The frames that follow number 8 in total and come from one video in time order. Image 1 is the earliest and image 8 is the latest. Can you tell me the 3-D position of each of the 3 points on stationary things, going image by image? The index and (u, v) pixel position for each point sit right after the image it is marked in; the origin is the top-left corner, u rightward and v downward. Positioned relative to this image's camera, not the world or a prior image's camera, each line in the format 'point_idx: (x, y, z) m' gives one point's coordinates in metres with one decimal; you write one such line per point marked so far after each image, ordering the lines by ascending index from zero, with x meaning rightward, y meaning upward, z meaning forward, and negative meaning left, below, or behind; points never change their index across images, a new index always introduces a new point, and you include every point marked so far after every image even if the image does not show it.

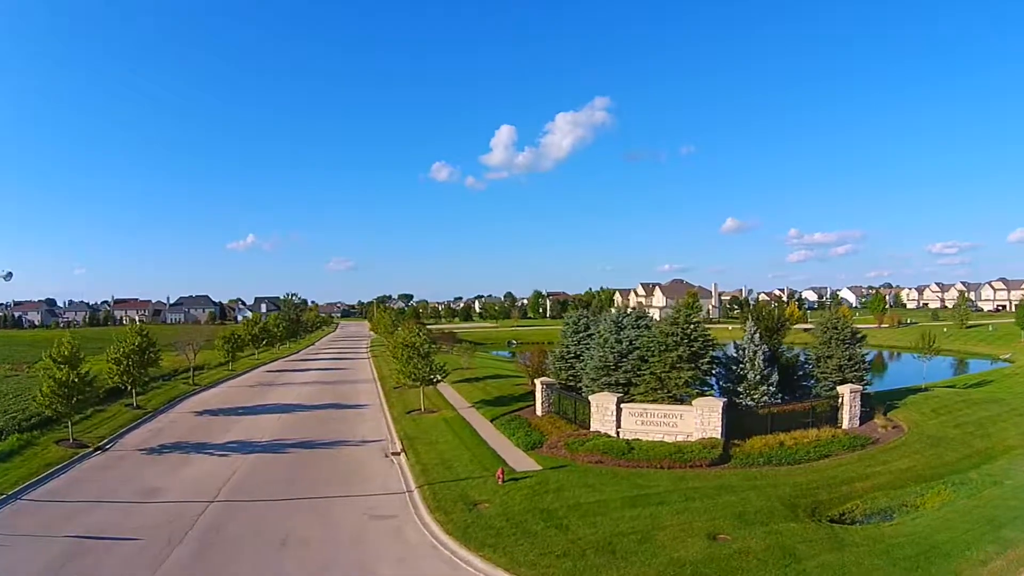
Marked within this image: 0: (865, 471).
0: (+10.3, -5.3, +17.6) m
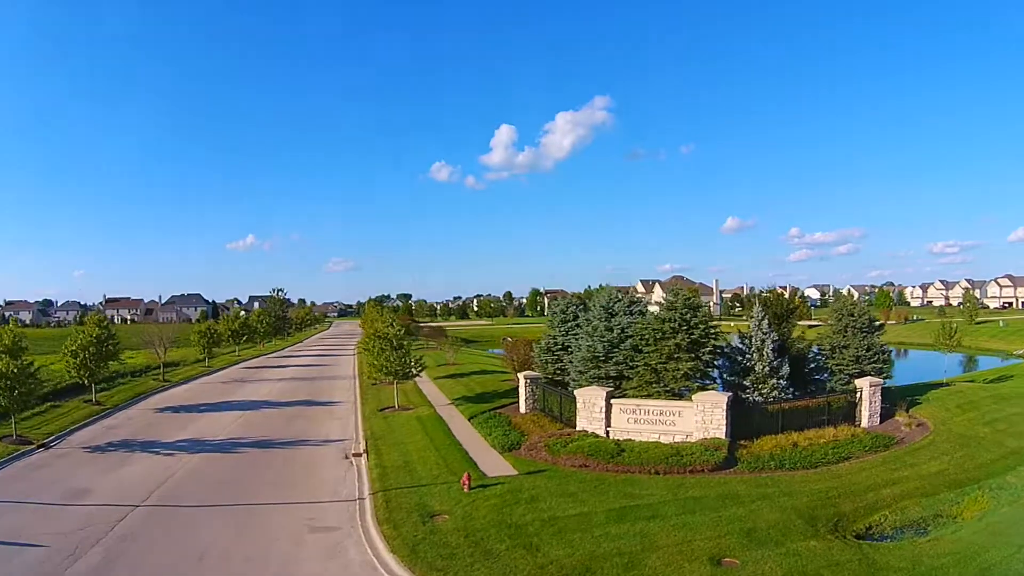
0: (+9.6, -4.7, +15.3) m
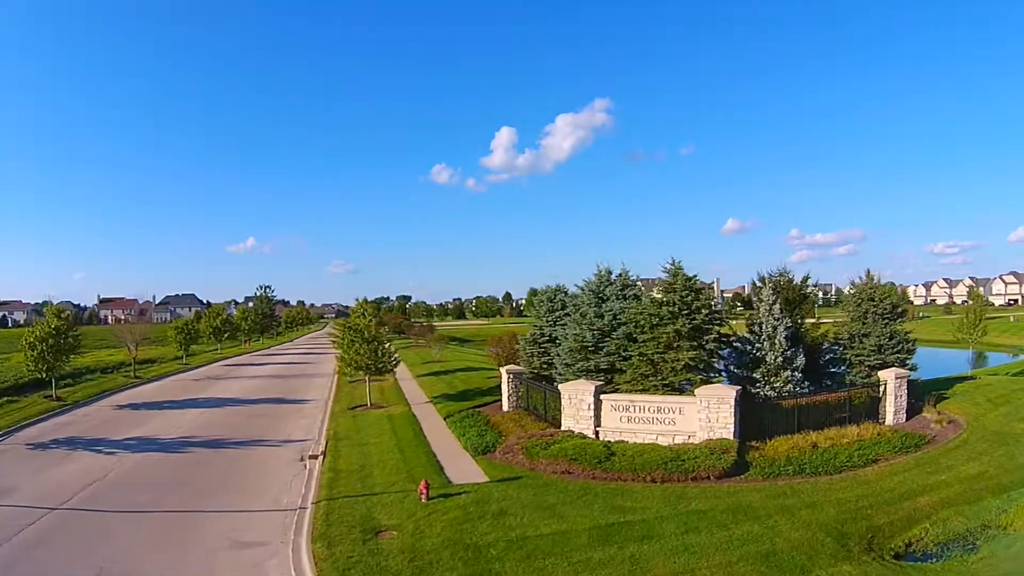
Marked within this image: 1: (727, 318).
0: (+9.0, -4.2, +13.2) m
1: (+5.6, -0.8, +15.9) m
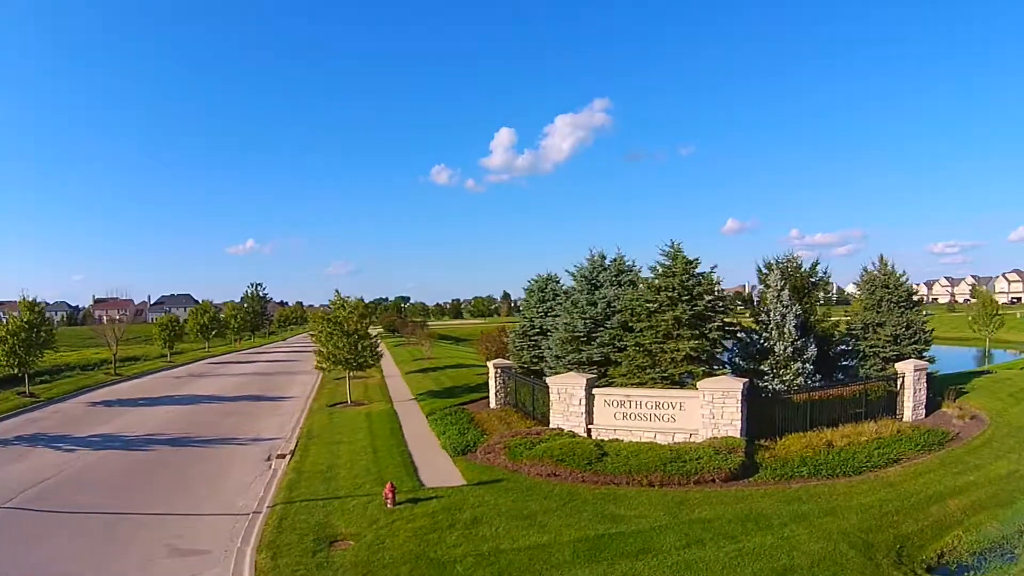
0: (+8.7, -3.8, +11.8) m
1: (+5.3, -0.4, +14.6) m
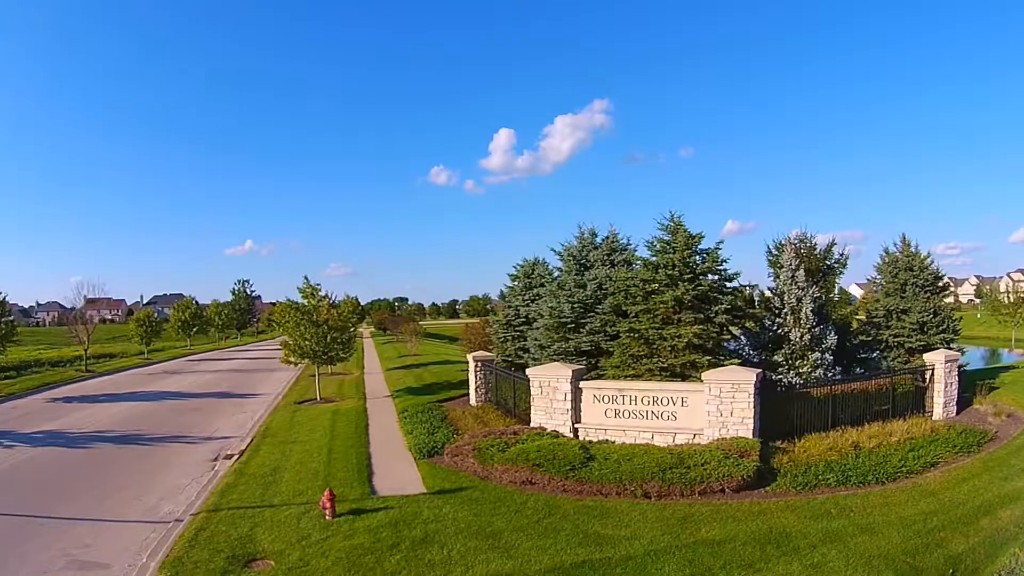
0: (+8.2, -3.4, +10.1) m
1: (+4.8, 0.0, +12.8) m
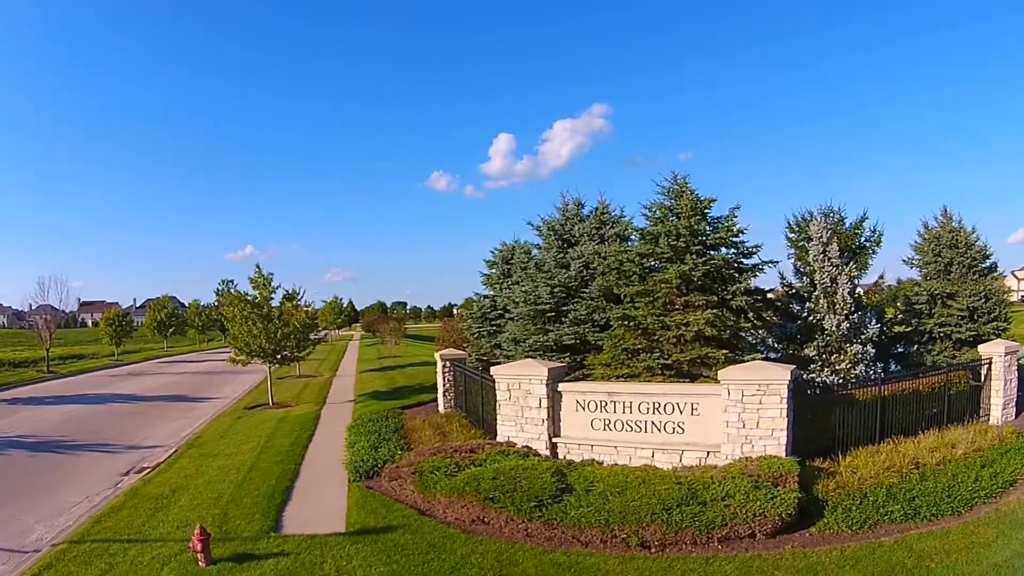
0: (+7.6, -3.0, +7.7) m
1: (+4.2, +0.3, +10.4) m
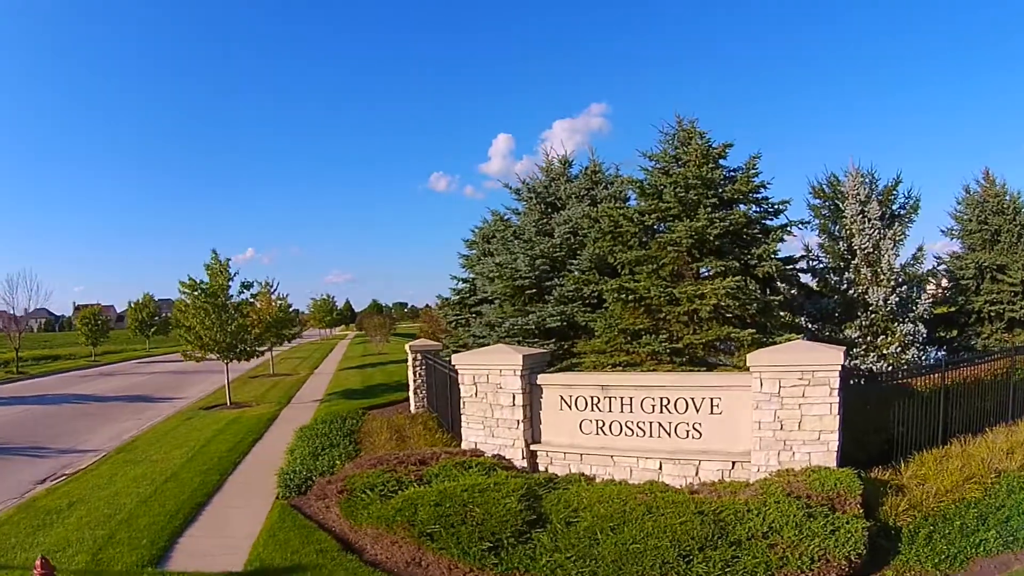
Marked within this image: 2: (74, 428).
0: (+7.3, -2.5, +5.9) m
1: (+3.9, +0.8, +8.6) m
2: (-11.4, -3.7, +15.7) m
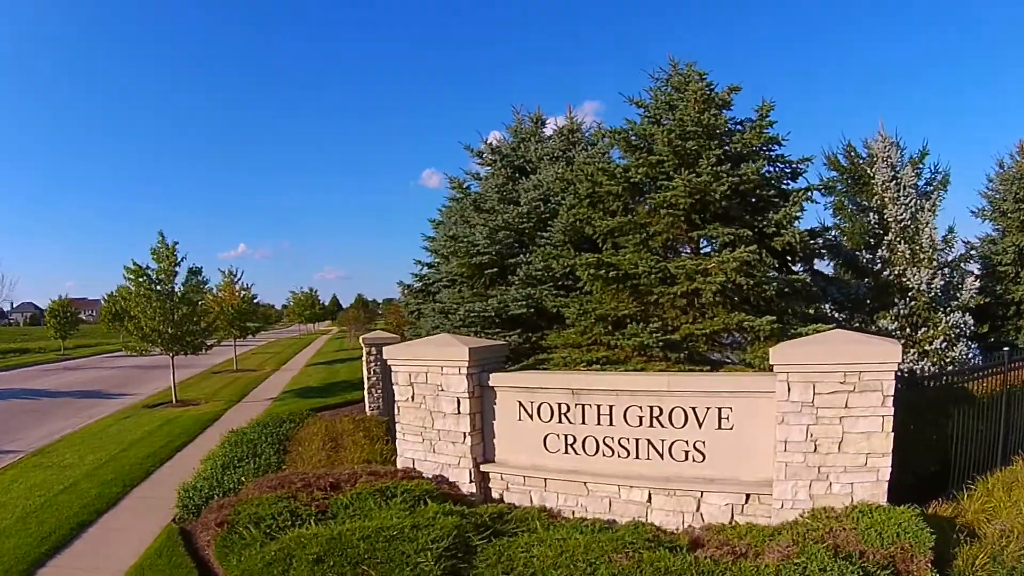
0: (+6.8, -2.4, +4.5) m
1: (+3.4, +1.0, +7.1) m
2: (-11.9, -3.3, +14.1) m
